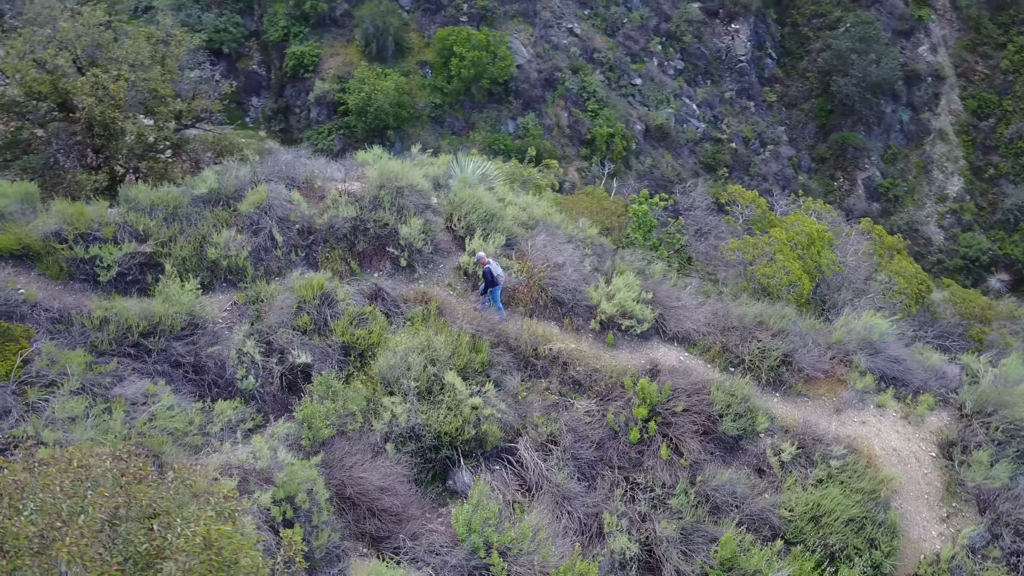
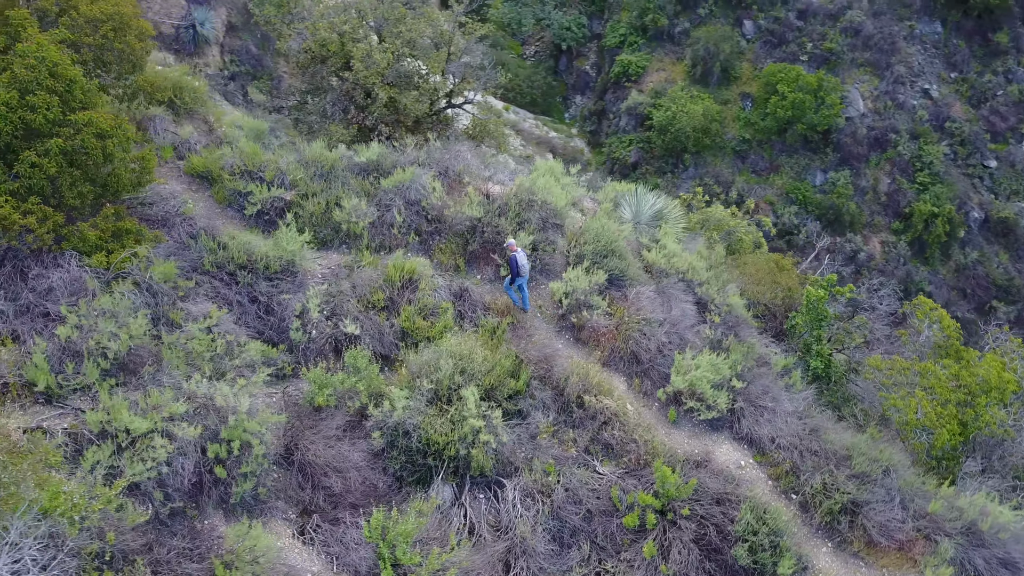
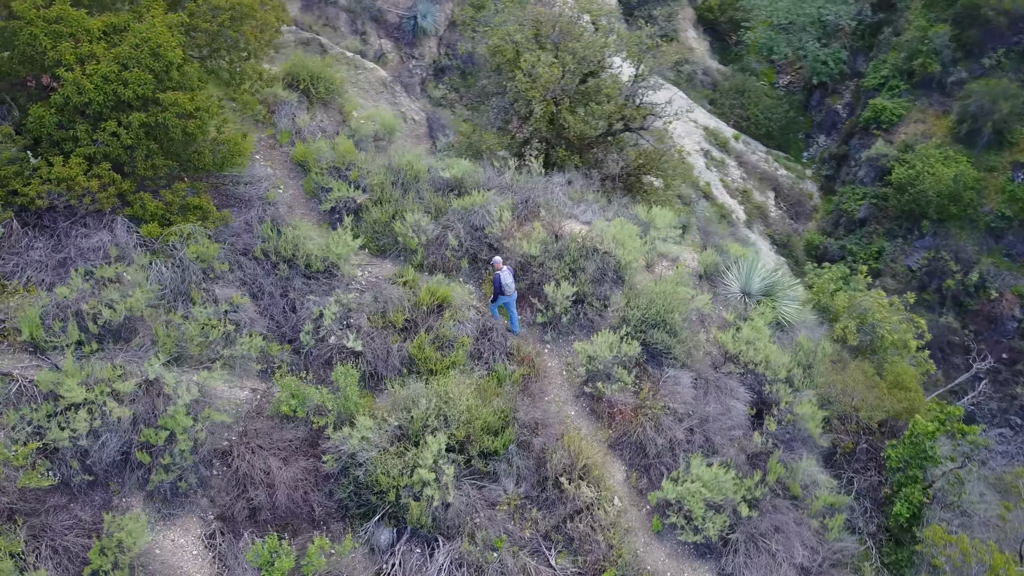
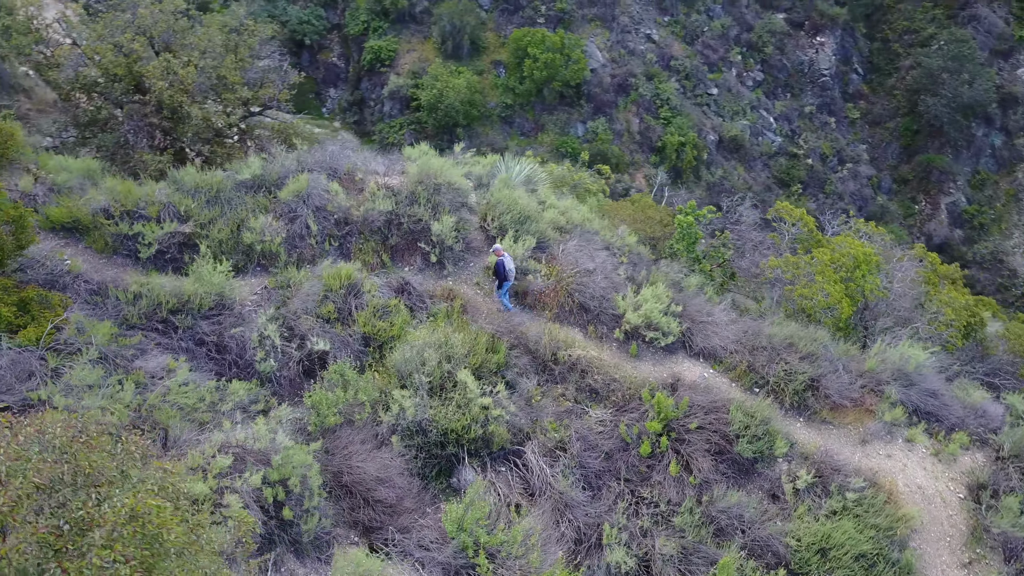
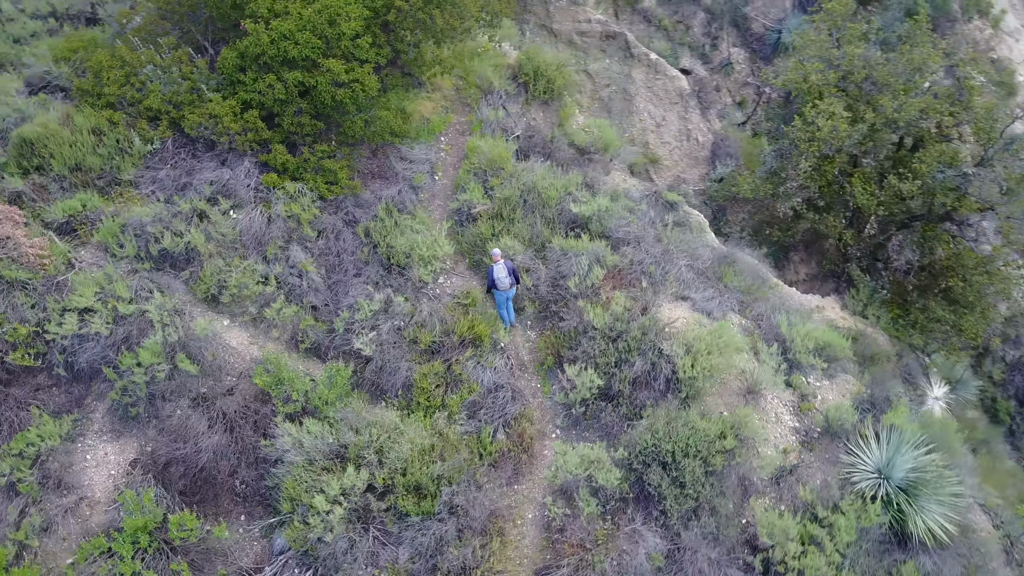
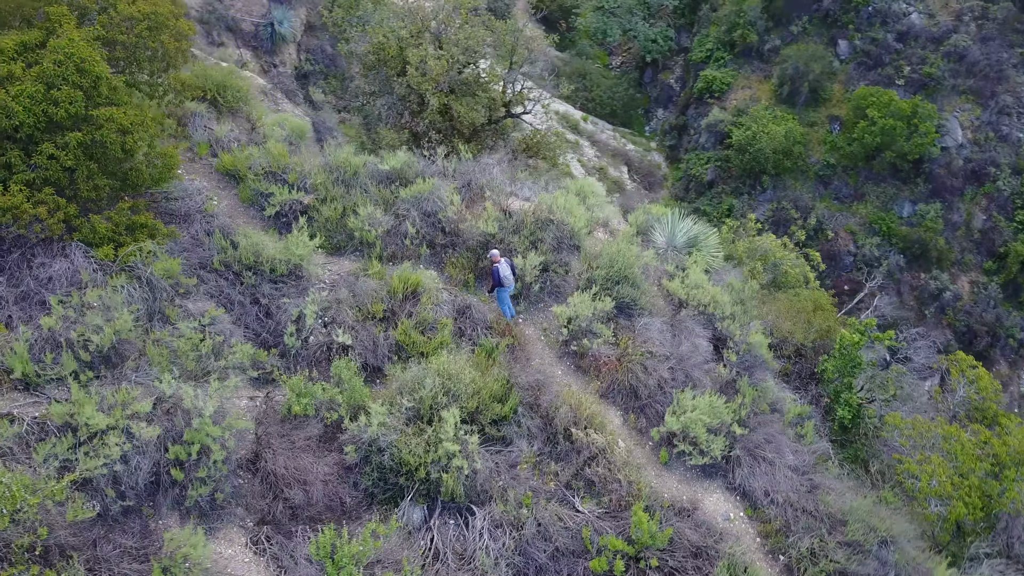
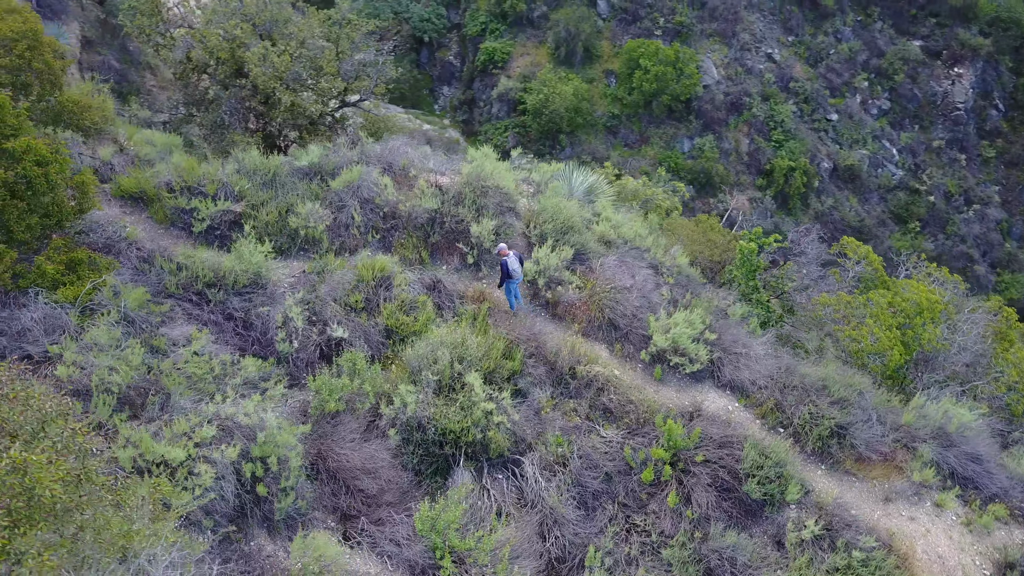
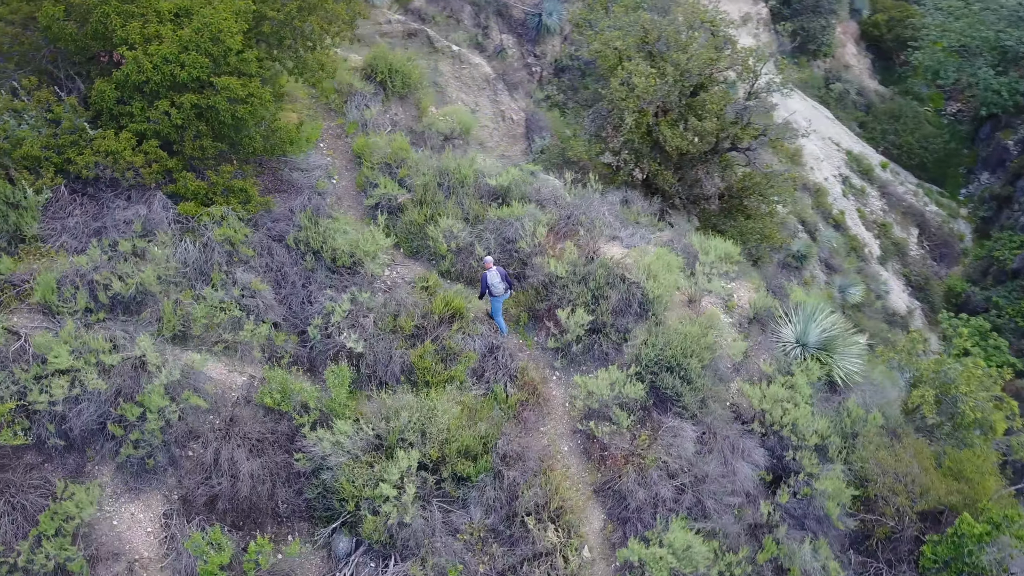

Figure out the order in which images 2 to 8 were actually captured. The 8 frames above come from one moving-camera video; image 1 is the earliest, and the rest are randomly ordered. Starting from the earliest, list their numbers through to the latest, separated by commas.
4, 7, 2, 6, 3, 8, 5
